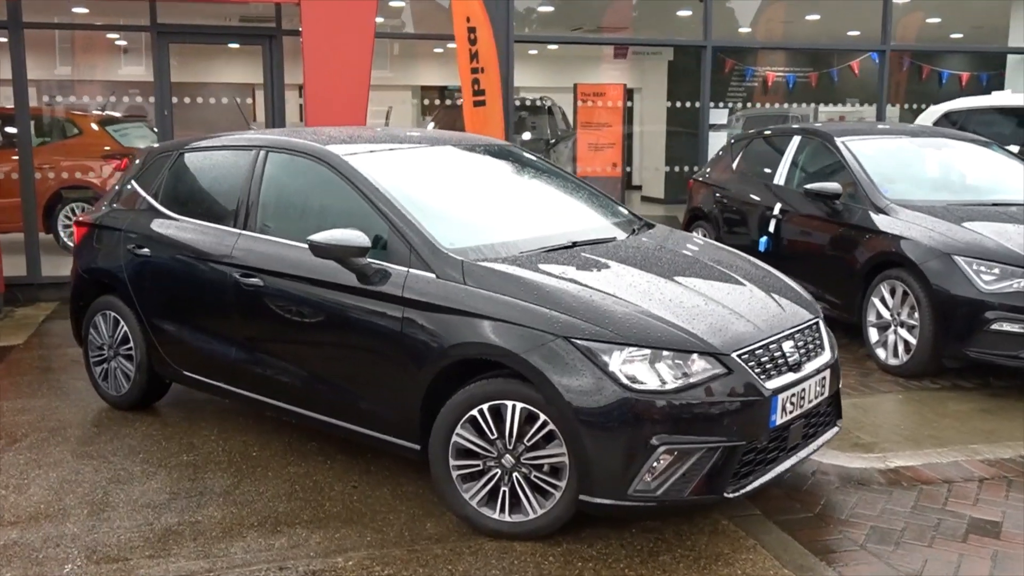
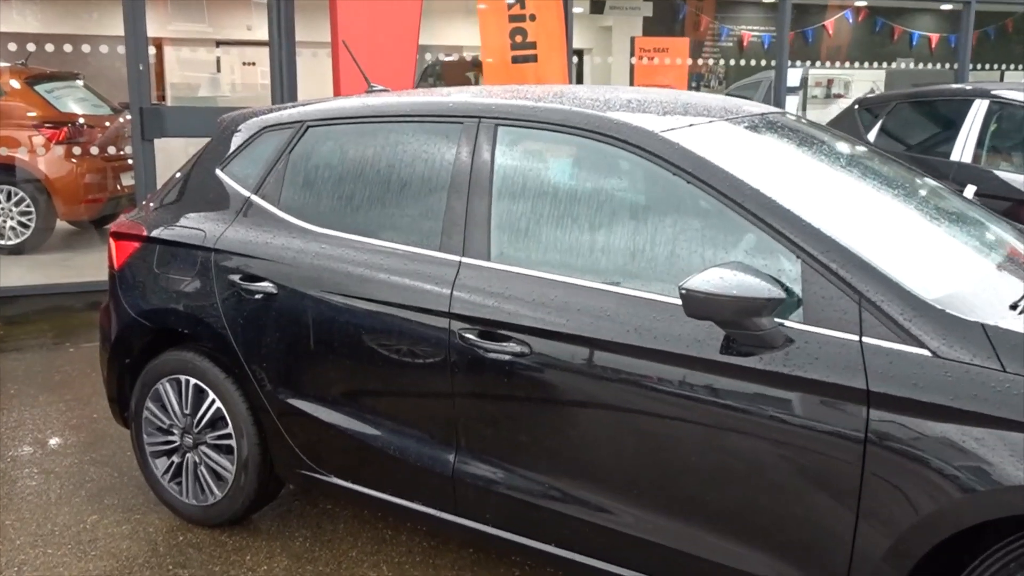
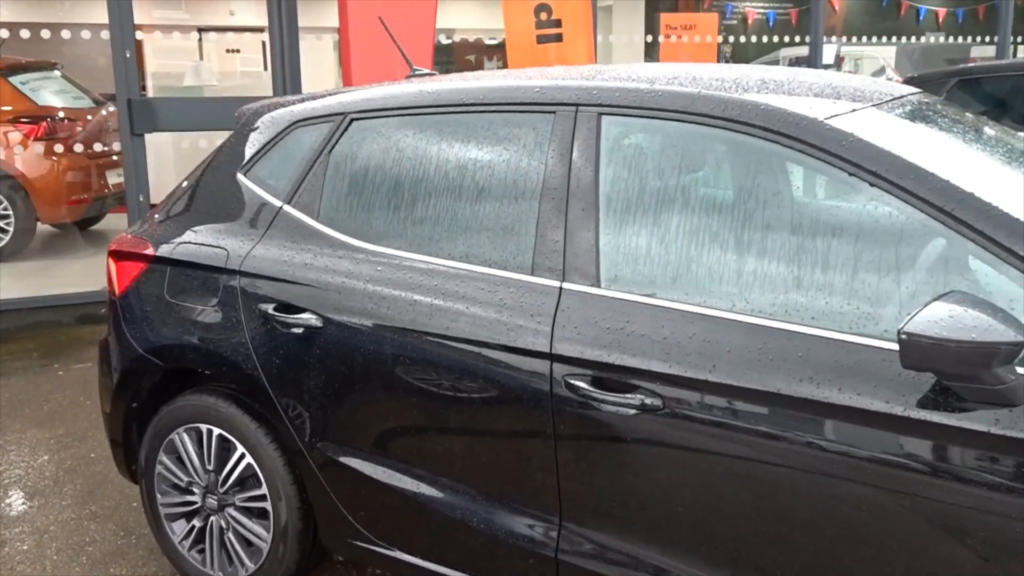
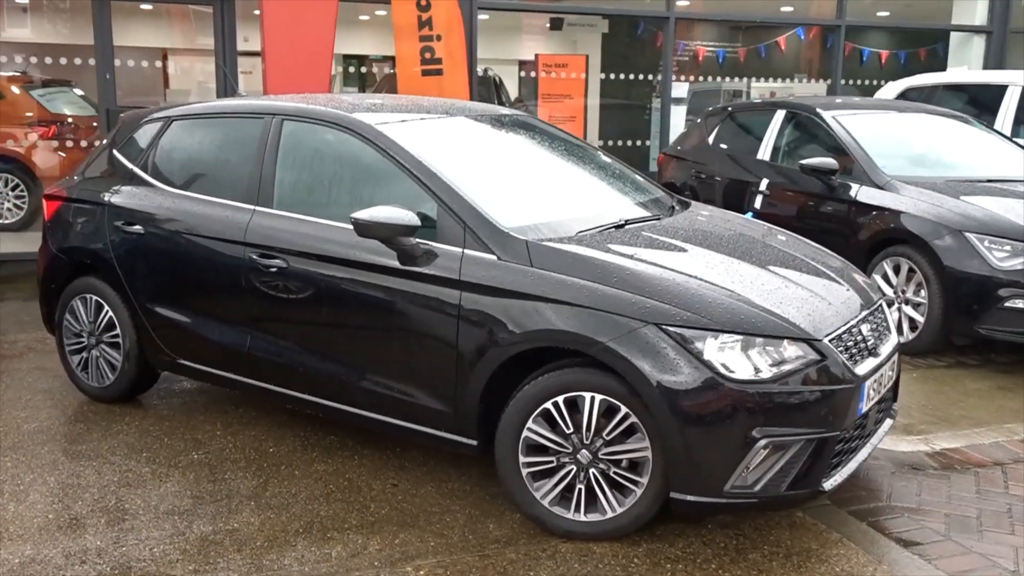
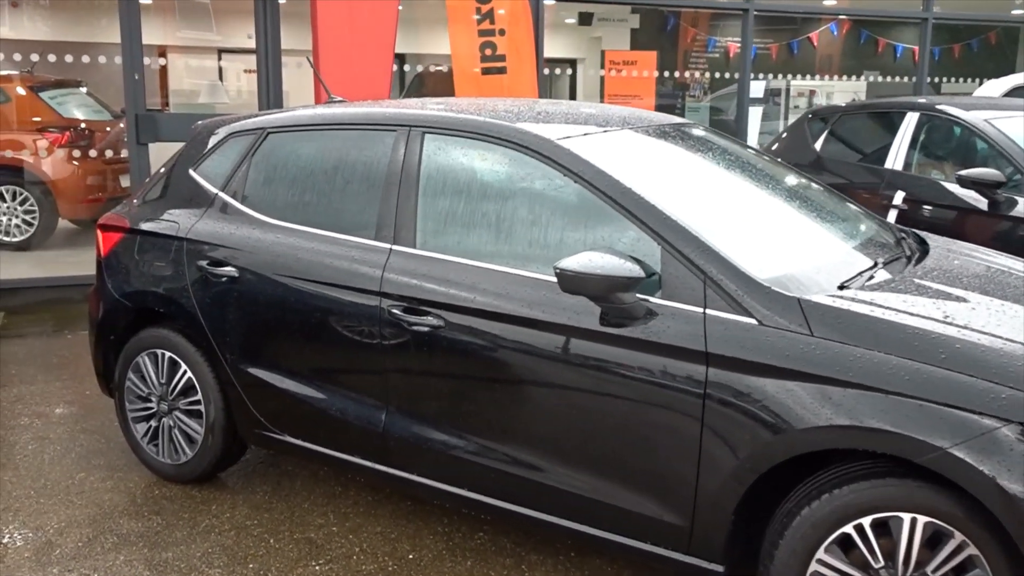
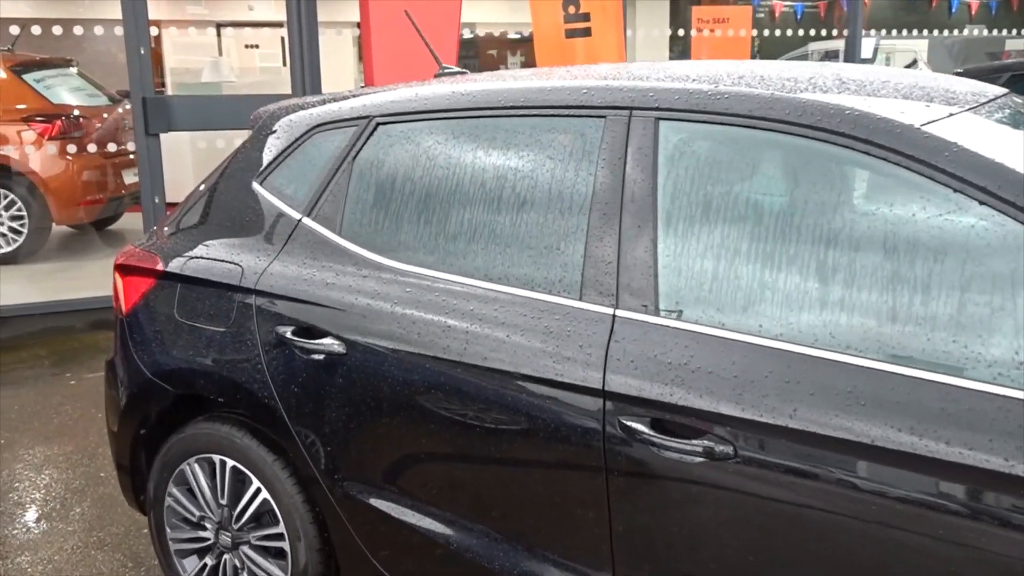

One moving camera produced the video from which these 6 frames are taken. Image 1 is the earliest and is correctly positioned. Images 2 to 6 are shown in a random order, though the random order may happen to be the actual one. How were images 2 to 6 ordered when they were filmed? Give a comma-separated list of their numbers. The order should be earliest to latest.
4, 5, 2, 3, 6
